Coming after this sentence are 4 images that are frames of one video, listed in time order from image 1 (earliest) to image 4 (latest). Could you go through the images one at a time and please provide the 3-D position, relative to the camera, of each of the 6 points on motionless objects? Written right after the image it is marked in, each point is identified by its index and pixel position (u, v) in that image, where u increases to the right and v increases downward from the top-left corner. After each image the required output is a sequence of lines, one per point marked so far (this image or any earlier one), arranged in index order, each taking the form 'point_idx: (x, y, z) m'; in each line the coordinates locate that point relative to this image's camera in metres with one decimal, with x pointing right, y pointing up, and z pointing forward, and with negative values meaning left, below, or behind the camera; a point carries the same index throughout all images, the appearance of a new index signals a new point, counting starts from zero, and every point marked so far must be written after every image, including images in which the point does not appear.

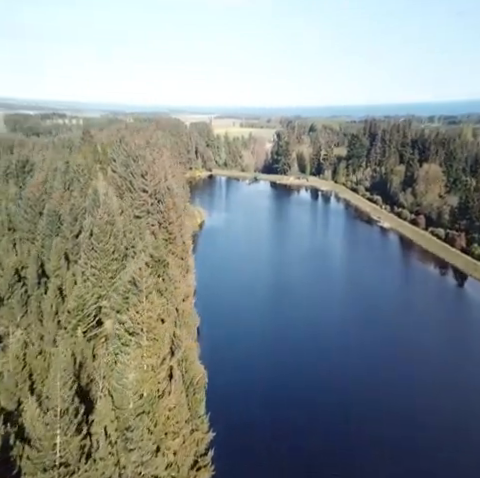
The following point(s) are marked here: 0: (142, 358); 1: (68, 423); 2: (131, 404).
0: (-3.3, -4.0, +16.2) m
1: (-4.3, -4.6, +12.3) m
2: (-3.3, -5.0, +15.1) m
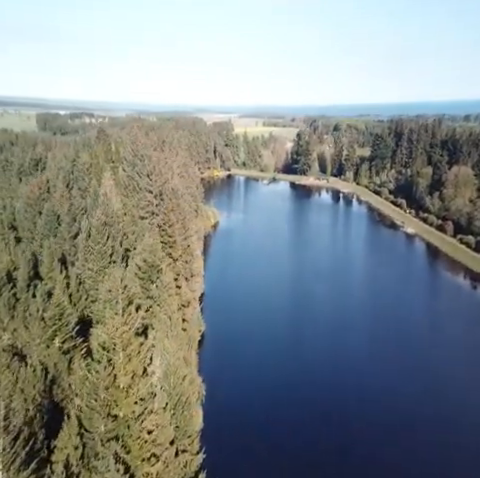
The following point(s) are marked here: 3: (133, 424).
0: (-3.7, -4.2, +14.7) m
1: (-5.0, -4.8, +10.8) m
2: (-3.9, -5.2, +13.6) m
3: (-3.1, -5.3, +14.3) m
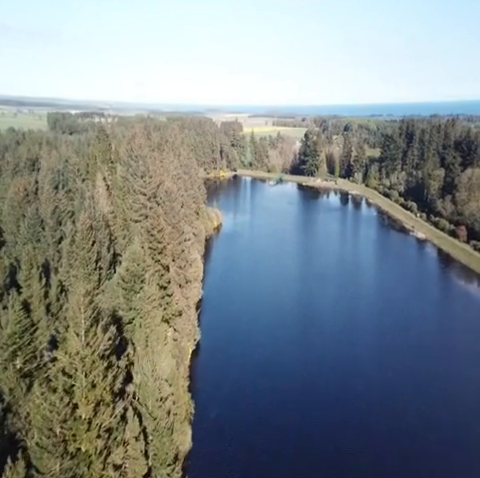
0: (-4.3, -4.5, +12.9) m
1: (-5.7, -5.1, +9.1) m
2: (-4.5, -5.5, +11.8) m
3: (-3.7, -5.6, +12.5) m
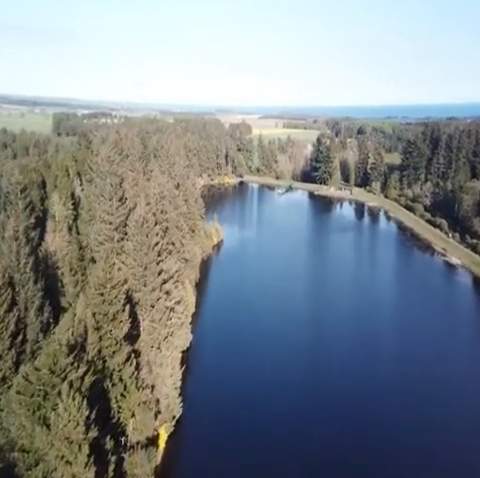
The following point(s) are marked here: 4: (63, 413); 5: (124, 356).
0: (-5.1, -6.7, +4.7) m
1: (-6.5, -7.3, +0.9) m
2: (-5.3, -7.8, +3.6) m
3: (-4.5, -7.9, +4.3) m
4: (-4.4, -4.3, +12.5) m
5: (-4.3, -4.3, +18.4) m
